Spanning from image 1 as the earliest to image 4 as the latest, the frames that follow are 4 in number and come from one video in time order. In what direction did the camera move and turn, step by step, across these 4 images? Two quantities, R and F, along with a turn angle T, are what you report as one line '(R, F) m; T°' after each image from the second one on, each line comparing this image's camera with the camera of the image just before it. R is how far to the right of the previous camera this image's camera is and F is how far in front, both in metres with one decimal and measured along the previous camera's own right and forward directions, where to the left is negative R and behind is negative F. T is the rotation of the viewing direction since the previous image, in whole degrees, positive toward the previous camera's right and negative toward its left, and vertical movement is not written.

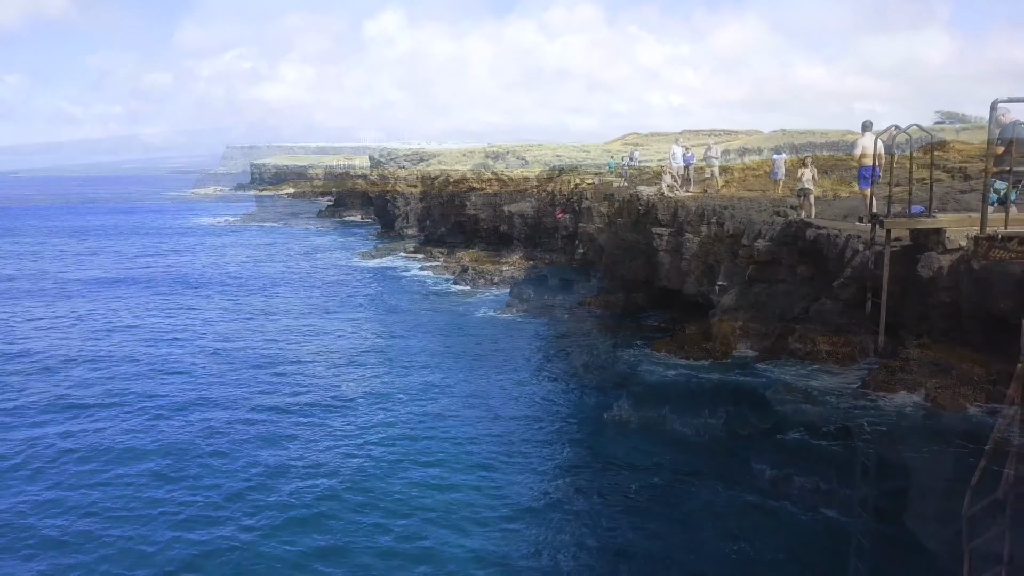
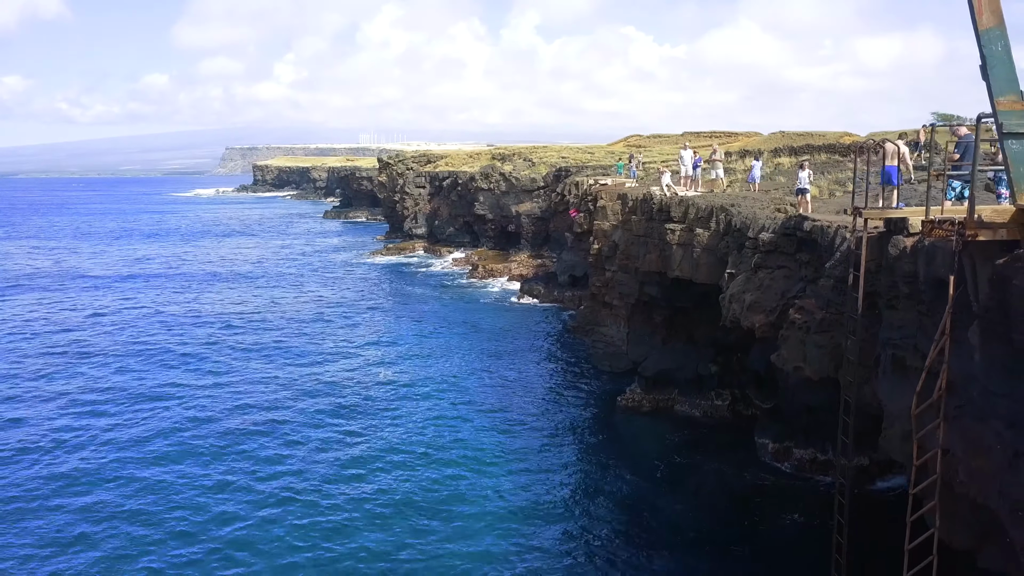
(-0.8, -2.1) m; 0°
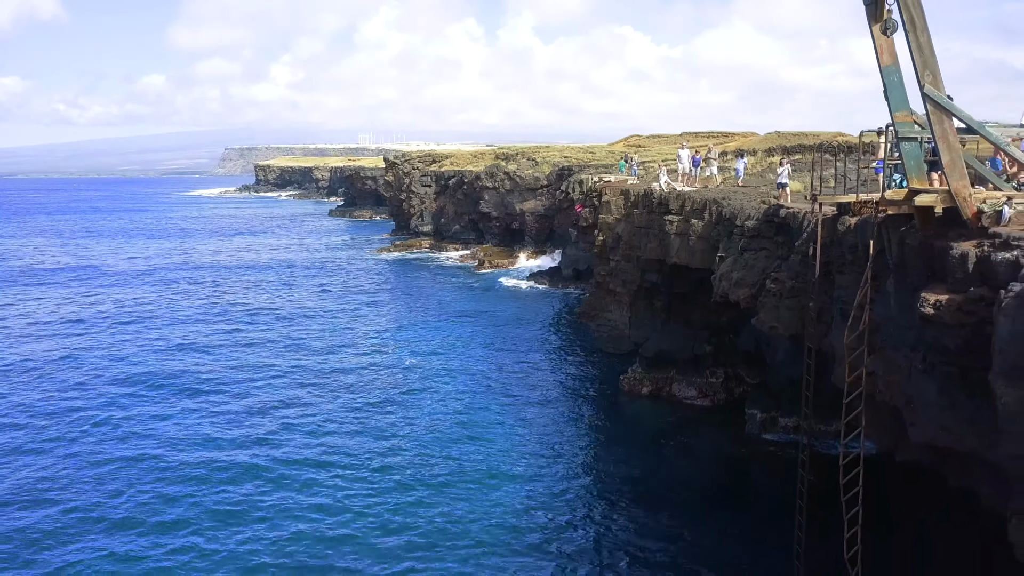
(-0.5, -2.5) m; 0°
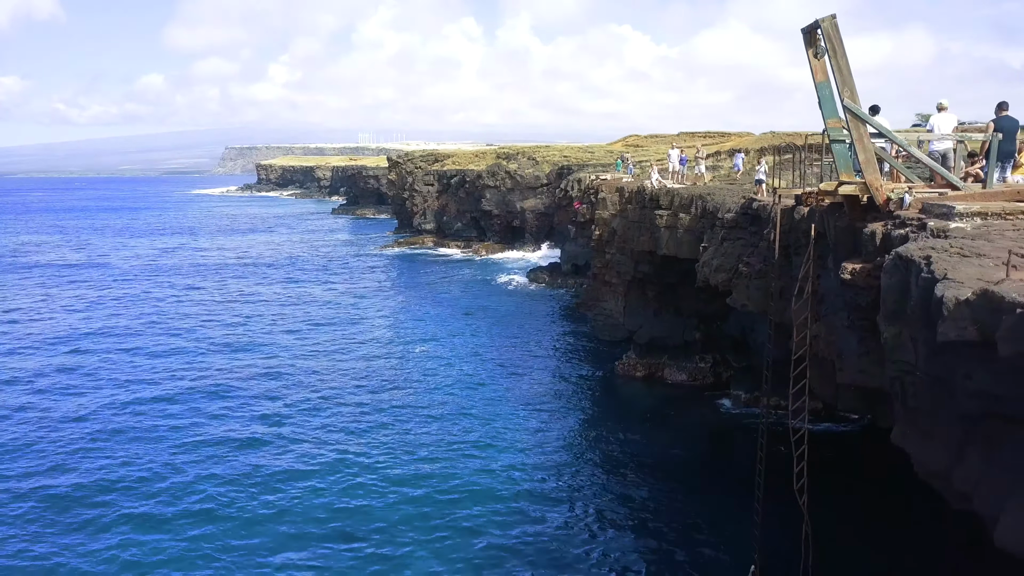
(-0.1, -2.0) m; 0°
